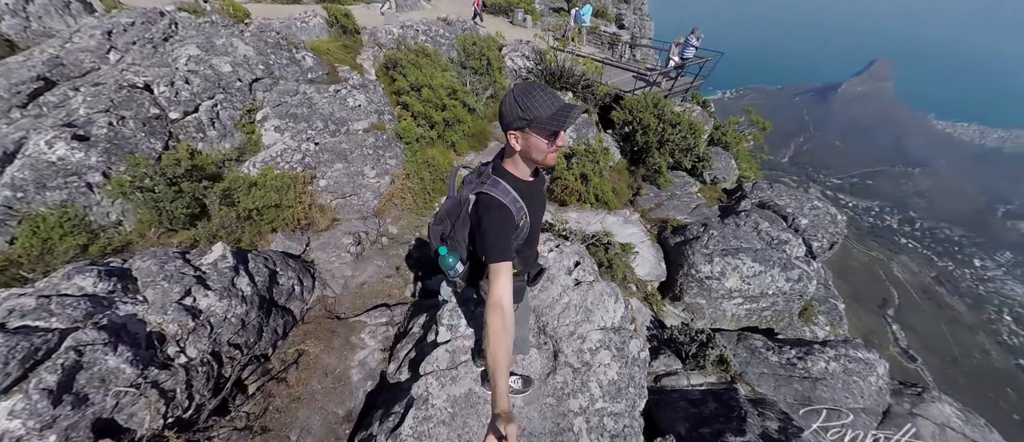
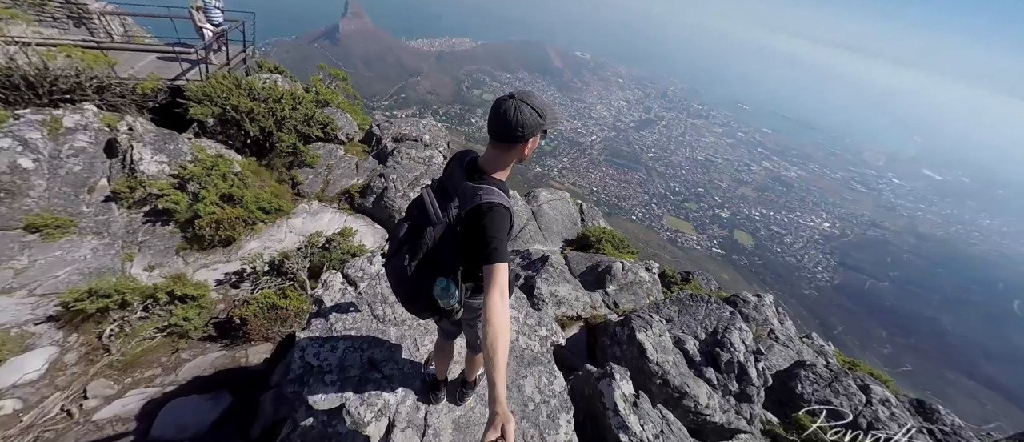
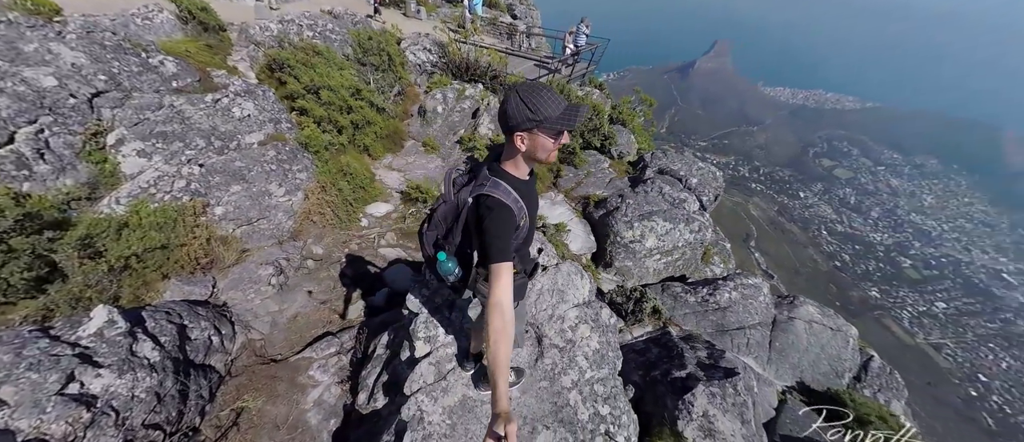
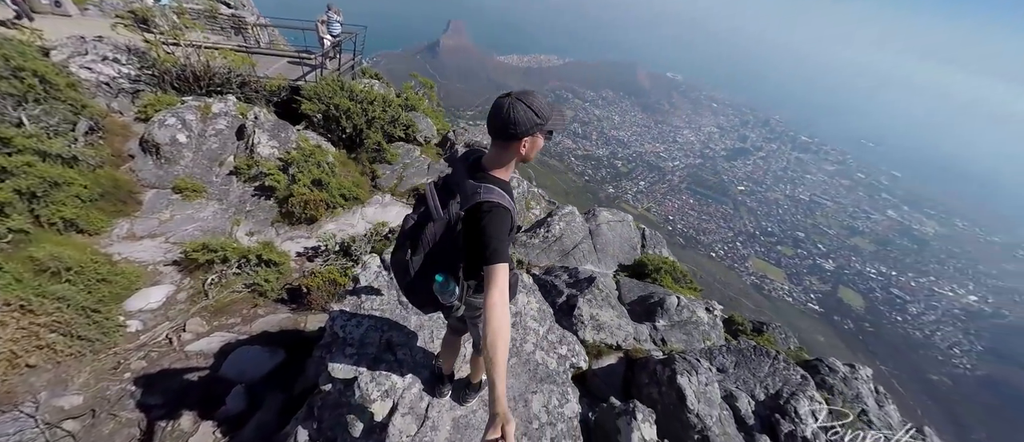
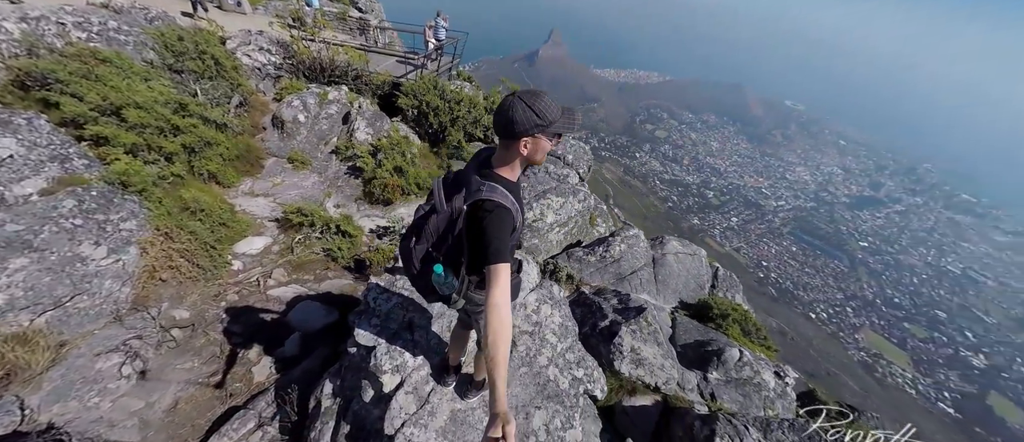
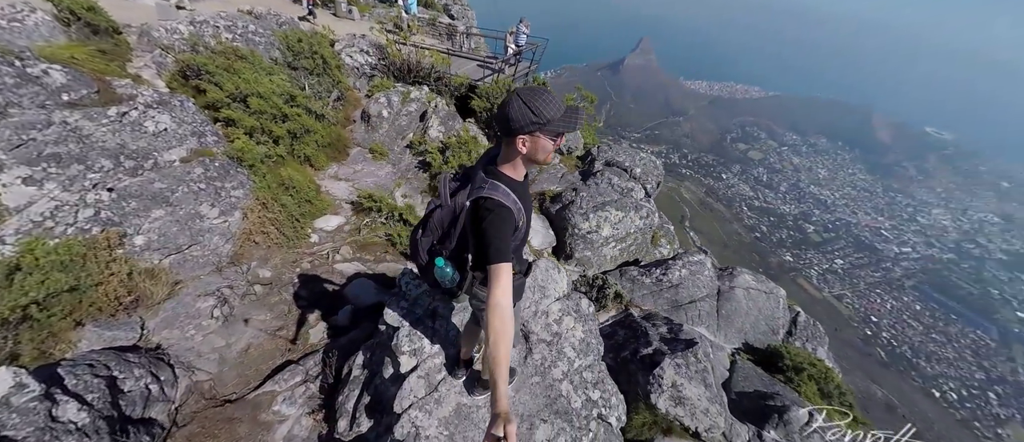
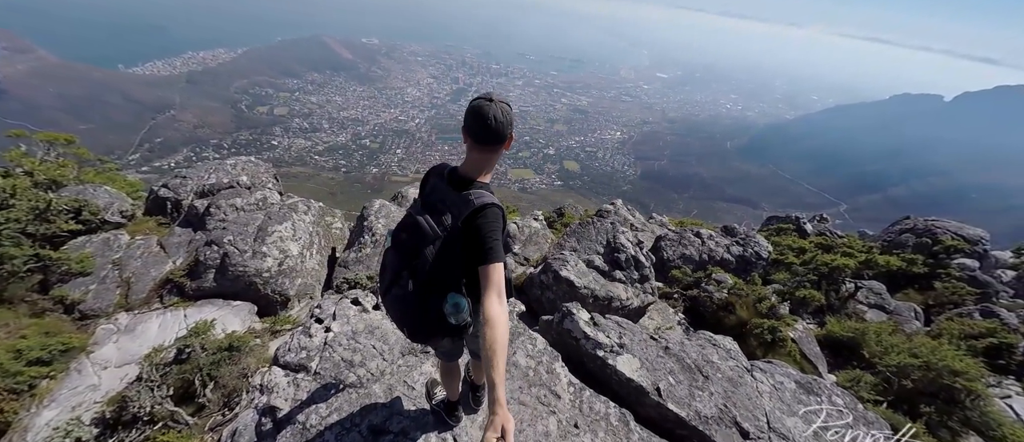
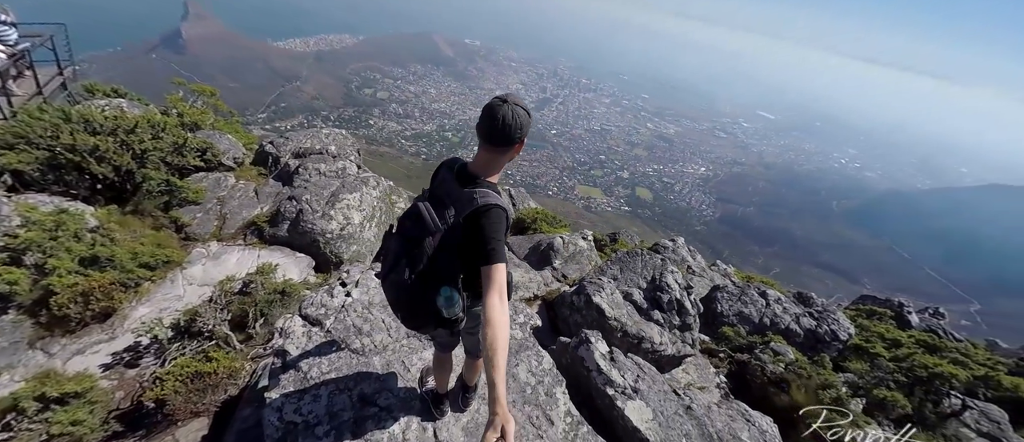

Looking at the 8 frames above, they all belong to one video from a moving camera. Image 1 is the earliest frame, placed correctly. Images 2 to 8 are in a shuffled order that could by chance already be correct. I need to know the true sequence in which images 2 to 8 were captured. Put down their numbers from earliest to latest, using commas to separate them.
3, 6, 5, 4, 2, 8, 7
